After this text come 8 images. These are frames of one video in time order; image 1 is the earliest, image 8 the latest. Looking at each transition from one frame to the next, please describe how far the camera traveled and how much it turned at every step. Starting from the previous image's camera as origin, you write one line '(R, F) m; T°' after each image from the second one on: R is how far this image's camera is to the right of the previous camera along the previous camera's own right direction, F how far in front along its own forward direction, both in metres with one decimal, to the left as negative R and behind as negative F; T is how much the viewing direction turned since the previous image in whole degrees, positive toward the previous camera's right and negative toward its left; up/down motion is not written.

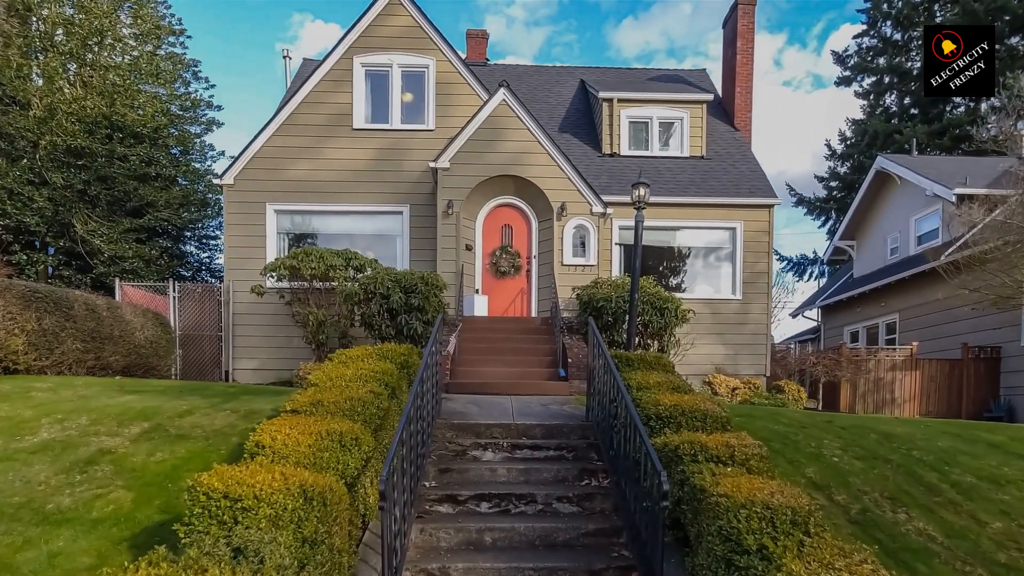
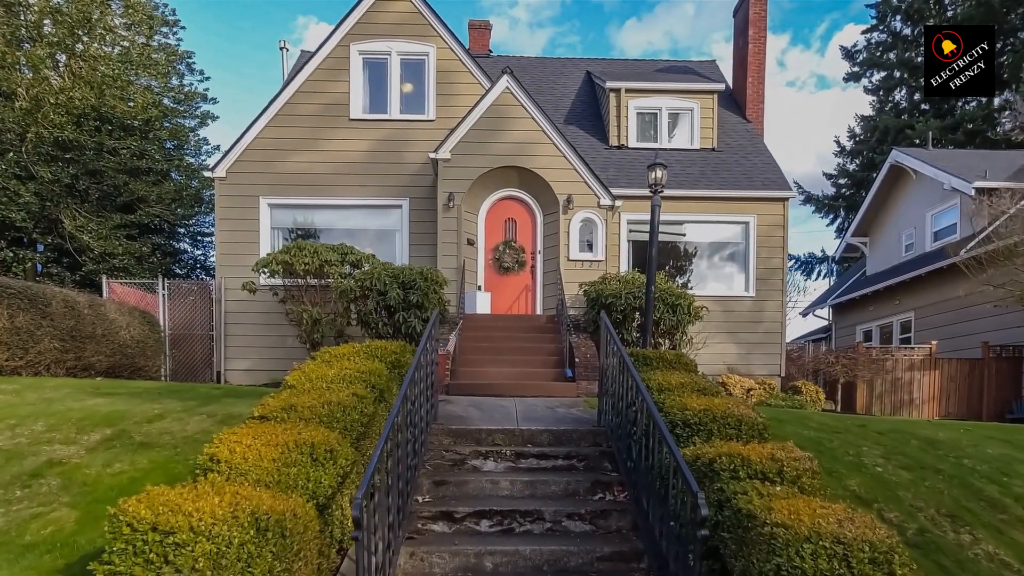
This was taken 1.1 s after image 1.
(0.0, +0.5) m; 0°
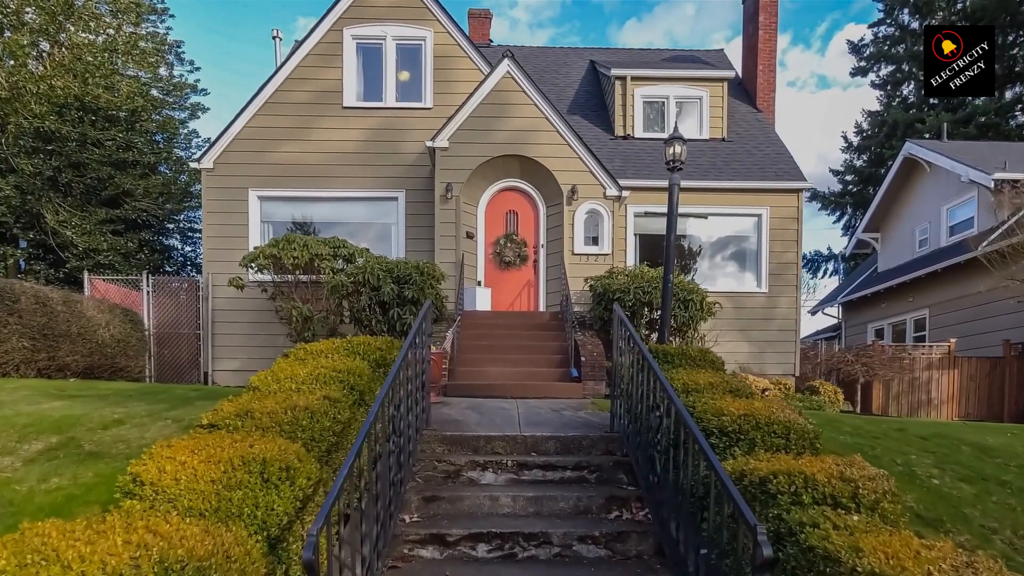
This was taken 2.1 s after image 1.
(0.0, +0.5) m; 0°
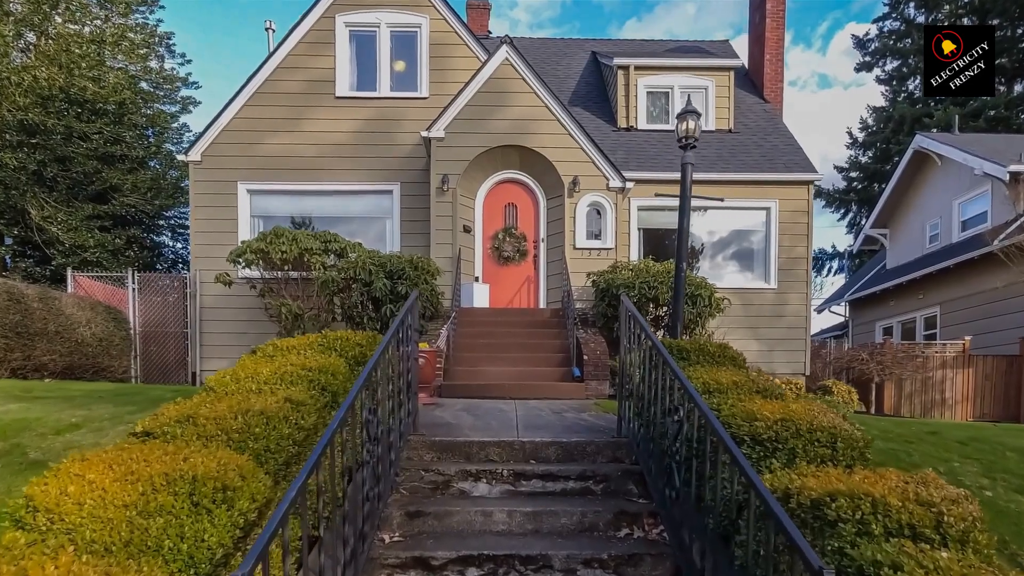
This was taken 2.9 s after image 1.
(0.0, +0.4) m; 0°
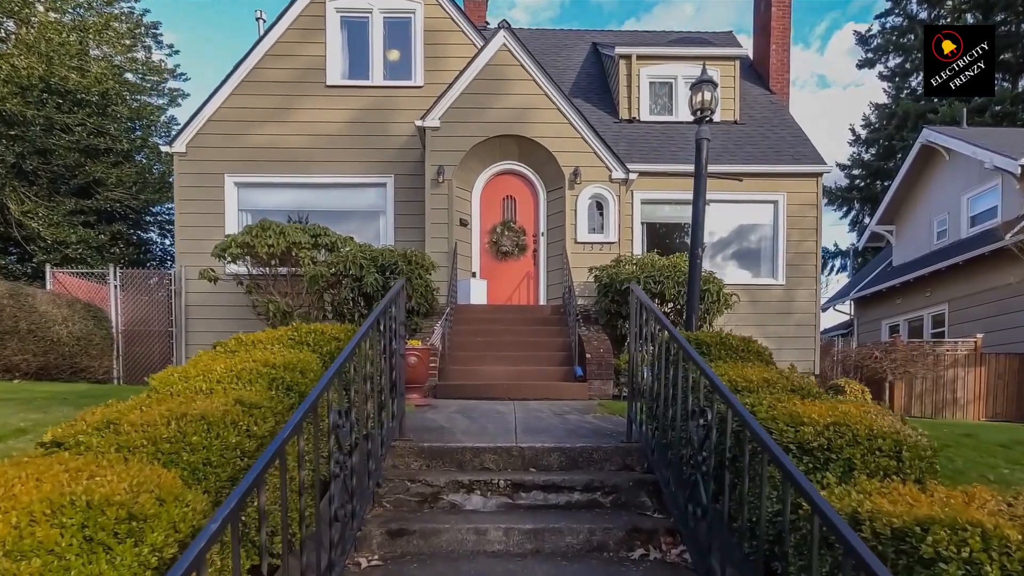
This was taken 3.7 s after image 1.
(0.0, +0.4) m; 0°
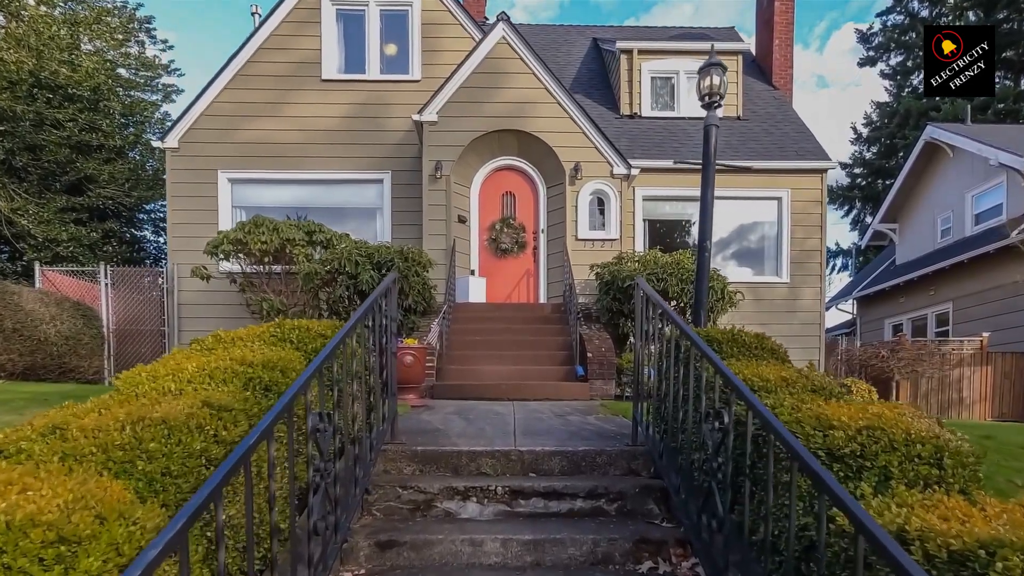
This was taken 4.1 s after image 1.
(0.0, +0.2) m; 0°
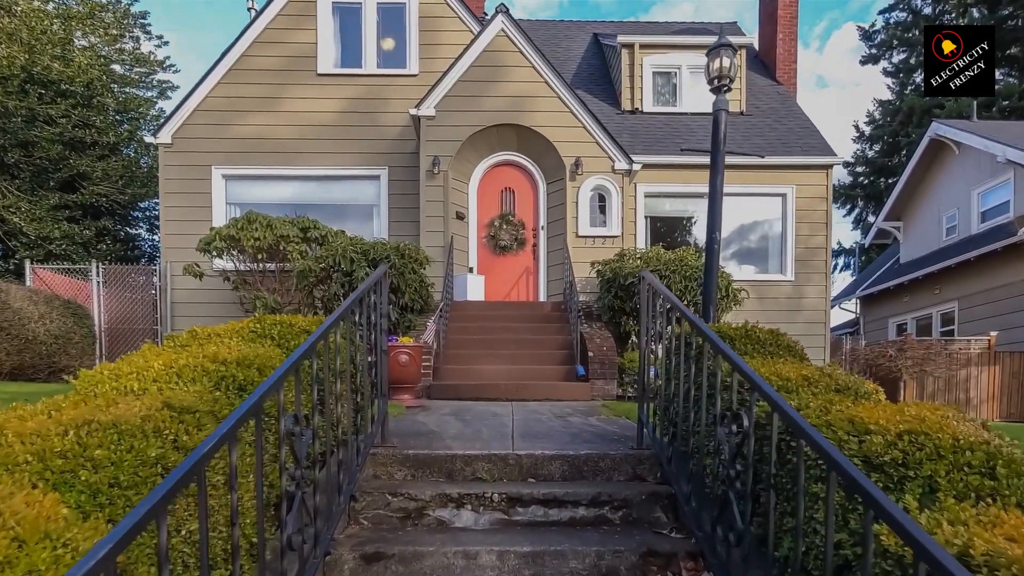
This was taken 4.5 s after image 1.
(0.0, +0.2) m; 0°
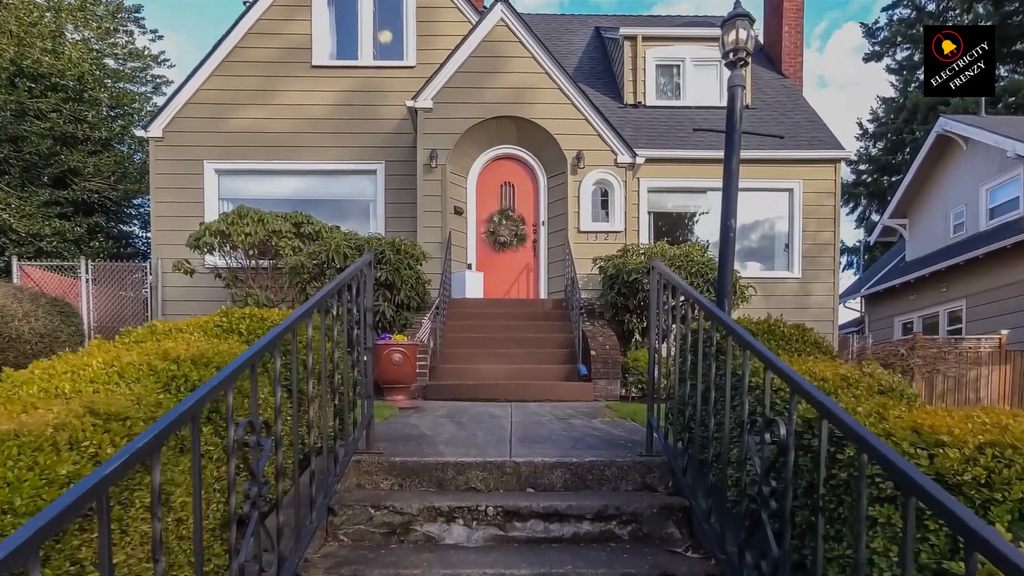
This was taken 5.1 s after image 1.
(0.0, +0.3) m; 0°
